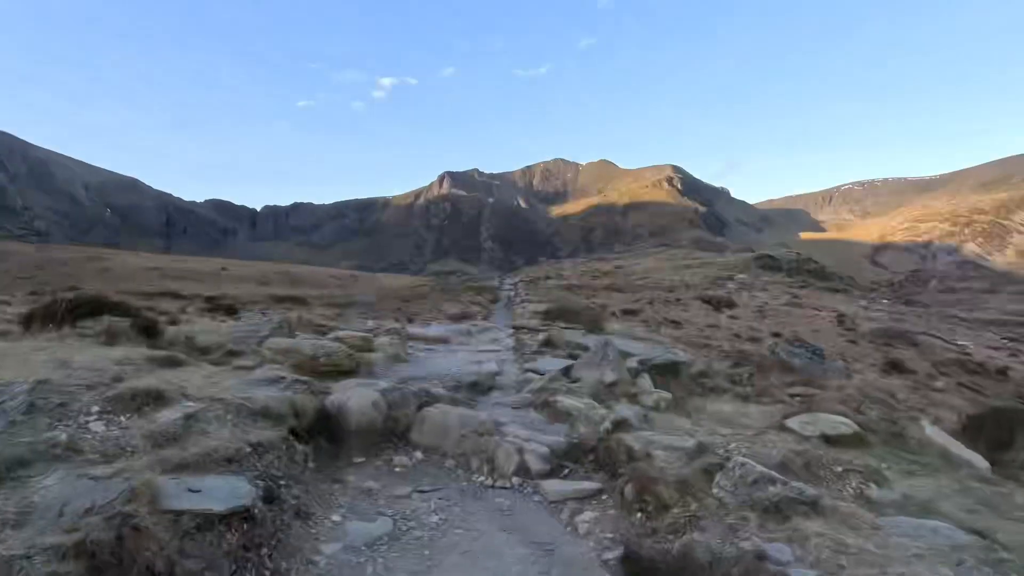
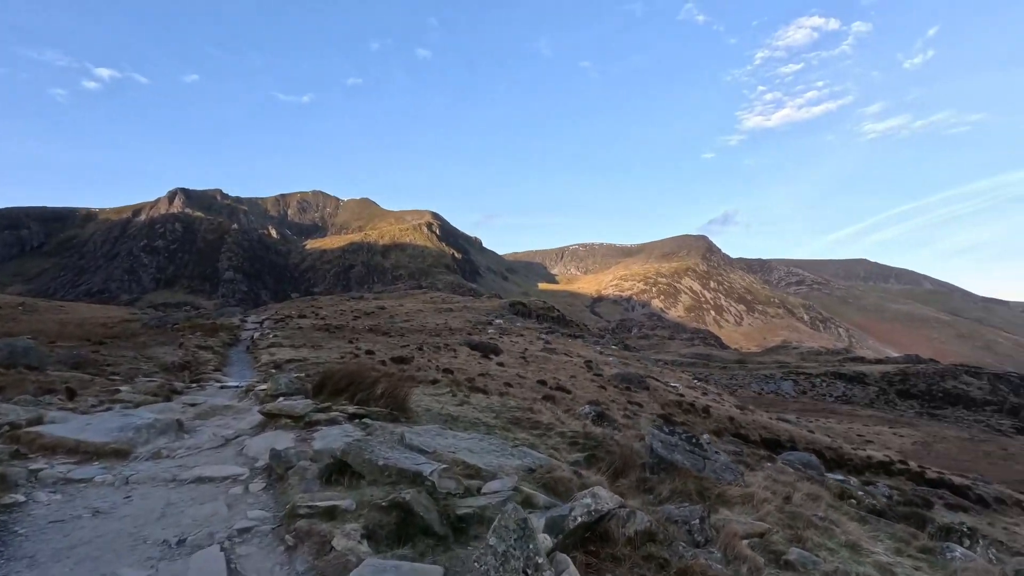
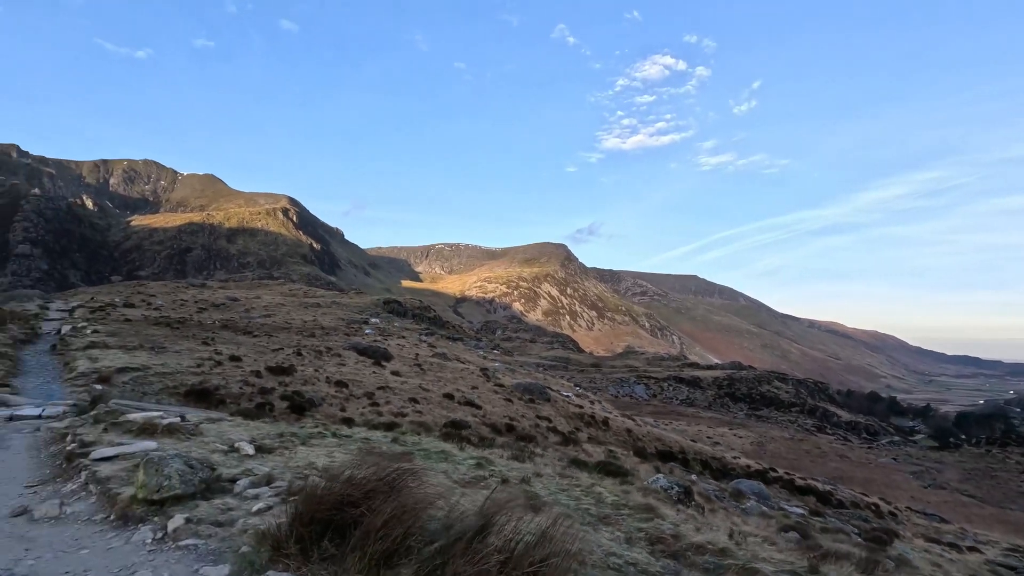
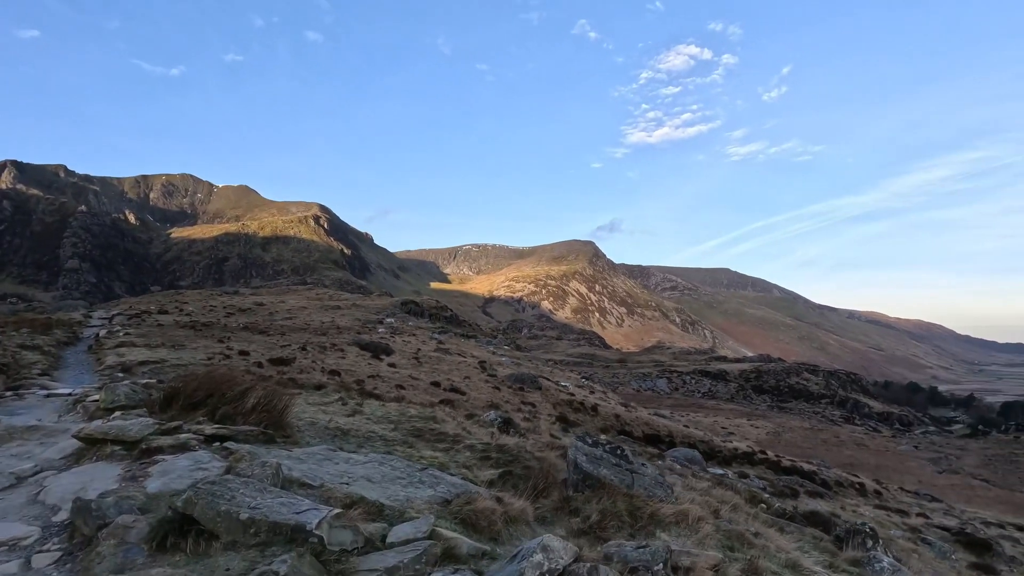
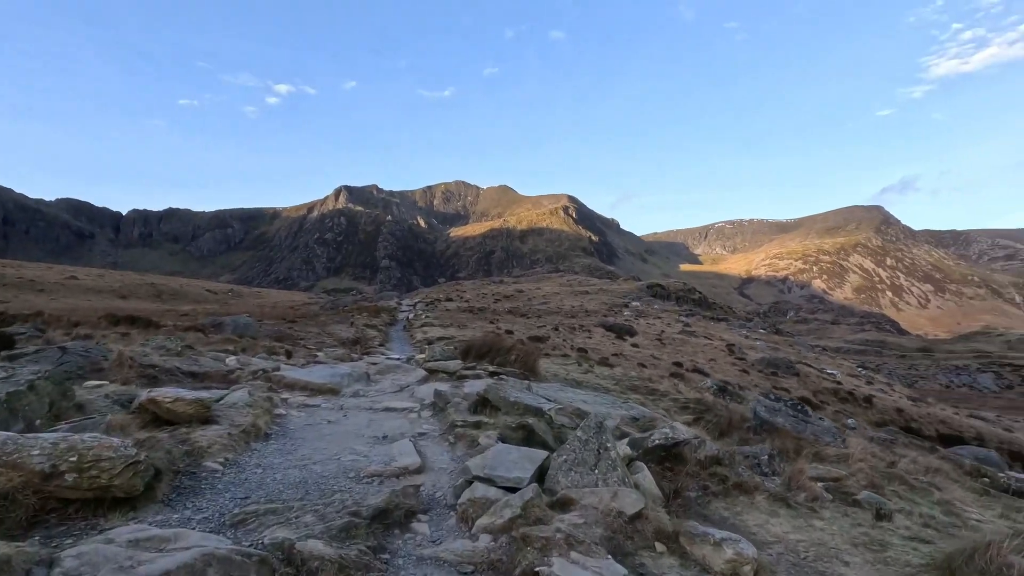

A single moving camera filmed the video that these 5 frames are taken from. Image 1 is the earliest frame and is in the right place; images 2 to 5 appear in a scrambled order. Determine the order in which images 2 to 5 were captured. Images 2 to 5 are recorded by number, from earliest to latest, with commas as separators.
5, 2, 4, 3
